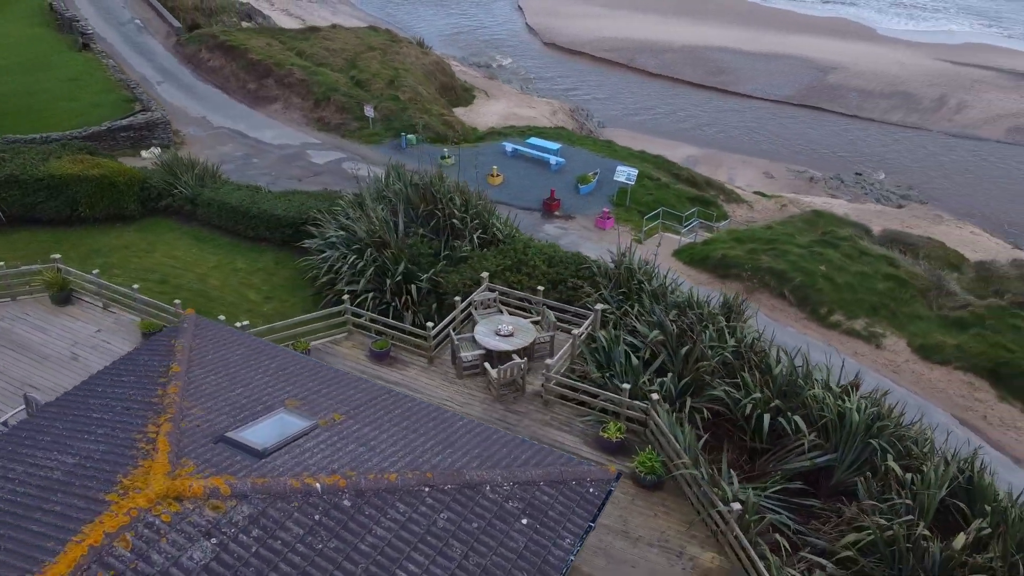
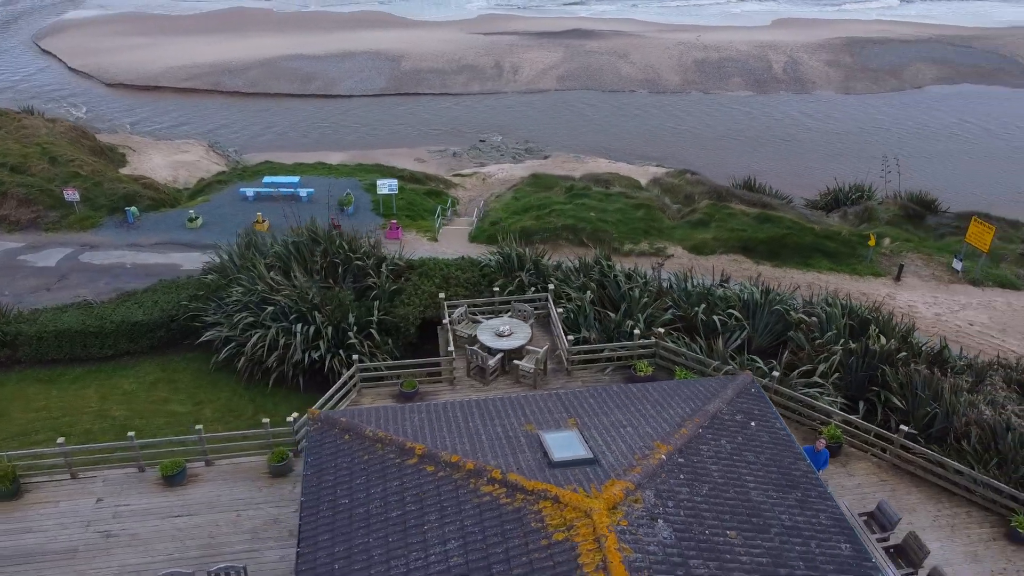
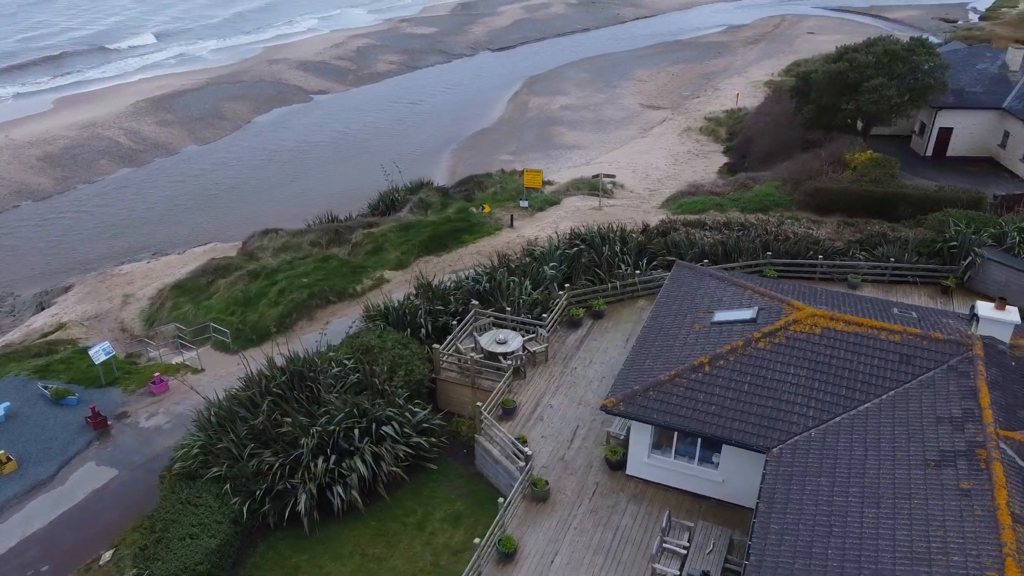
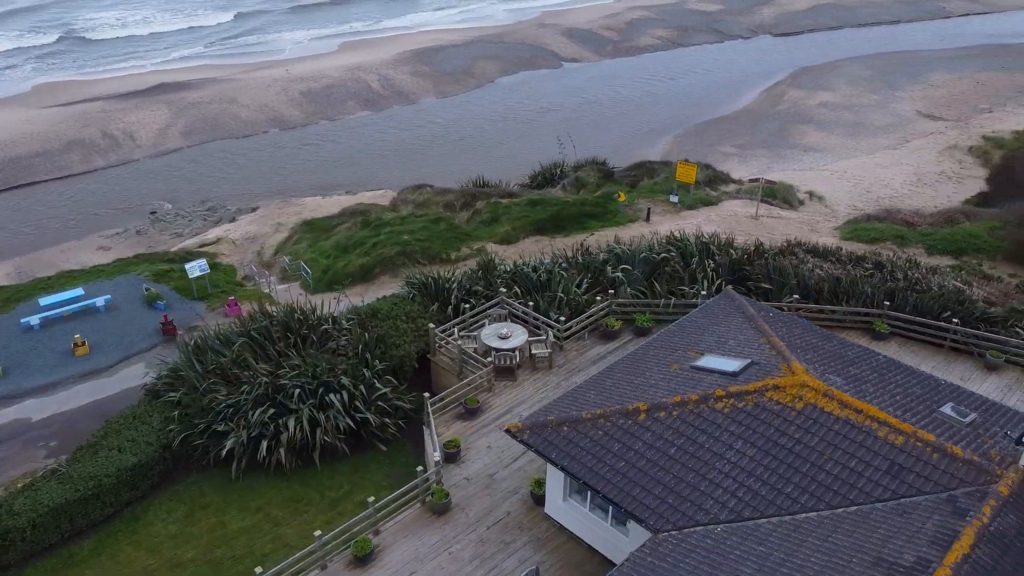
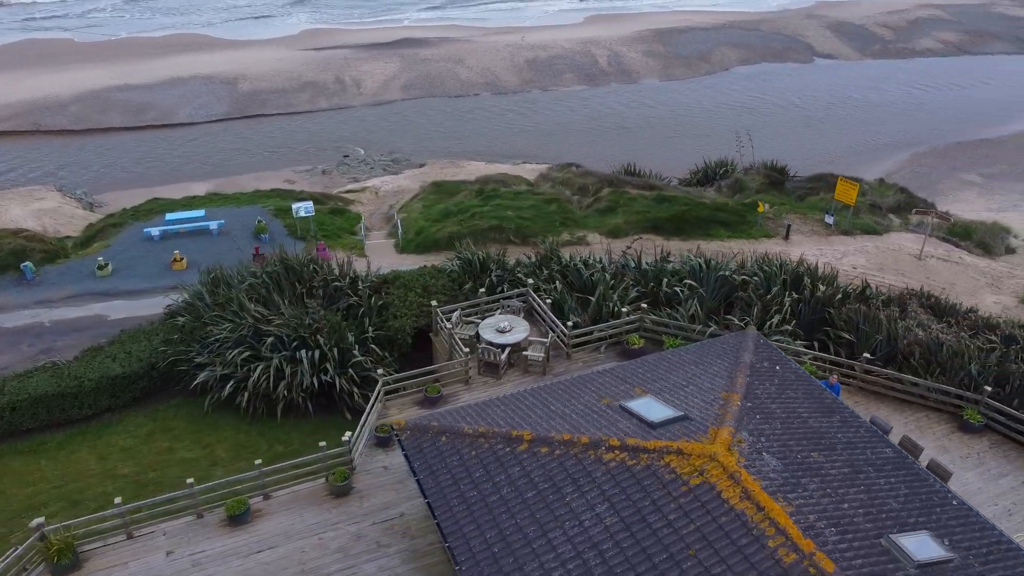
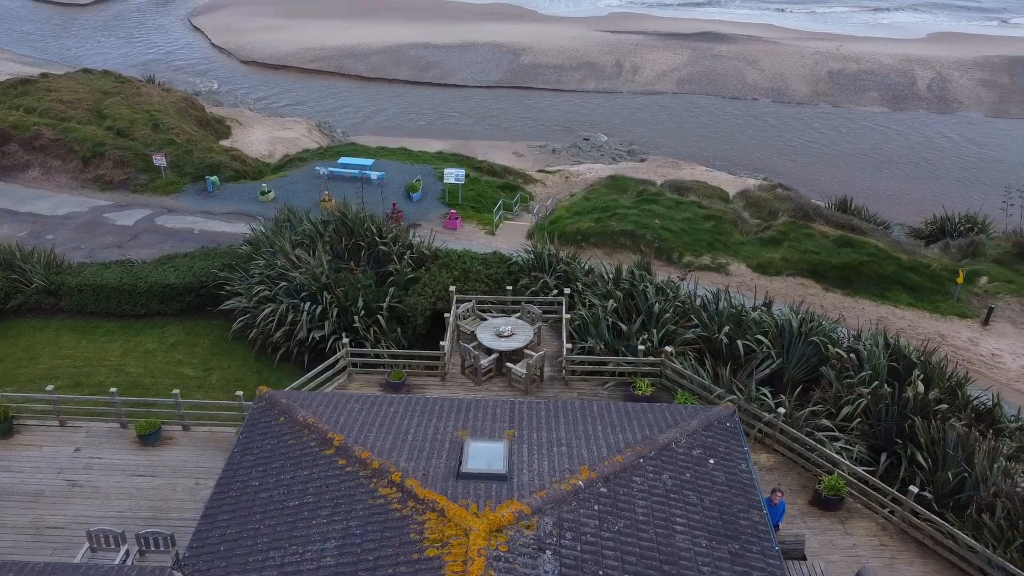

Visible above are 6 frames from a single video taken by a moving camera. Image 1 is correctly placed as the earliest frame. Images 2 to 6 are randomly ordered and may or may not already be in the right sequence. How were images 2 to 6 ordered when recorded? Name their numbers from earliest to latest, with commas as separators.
6, 2, 5, 4, 3
